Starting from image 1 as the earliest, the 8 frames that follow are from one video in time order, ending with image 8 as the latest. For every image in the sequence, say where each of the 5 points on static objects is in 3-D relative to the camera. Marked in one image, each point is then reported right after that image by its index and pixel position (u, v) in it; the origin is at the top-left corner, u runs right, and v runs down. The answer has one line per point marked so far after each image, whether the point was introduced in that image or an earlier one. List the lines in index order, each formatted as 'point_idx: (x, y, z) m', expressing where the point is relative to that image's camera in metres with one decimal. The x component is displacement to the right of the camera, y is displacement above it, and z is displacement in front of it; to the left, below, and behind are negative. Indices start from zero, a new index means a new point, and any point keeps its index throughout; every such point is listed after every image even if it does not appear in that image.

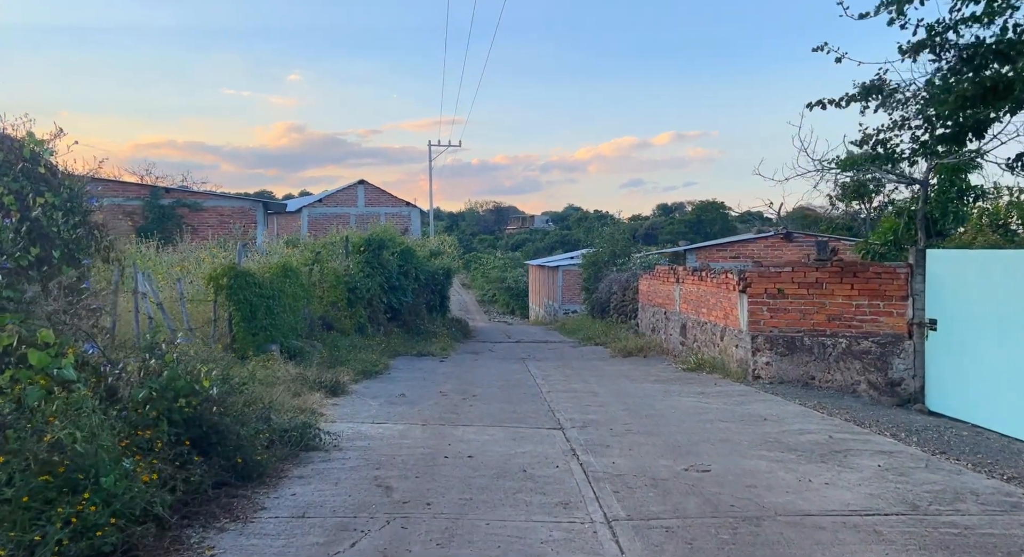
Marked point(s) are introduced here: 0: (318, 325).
0: (-3.6, -0.9, +15.2) m
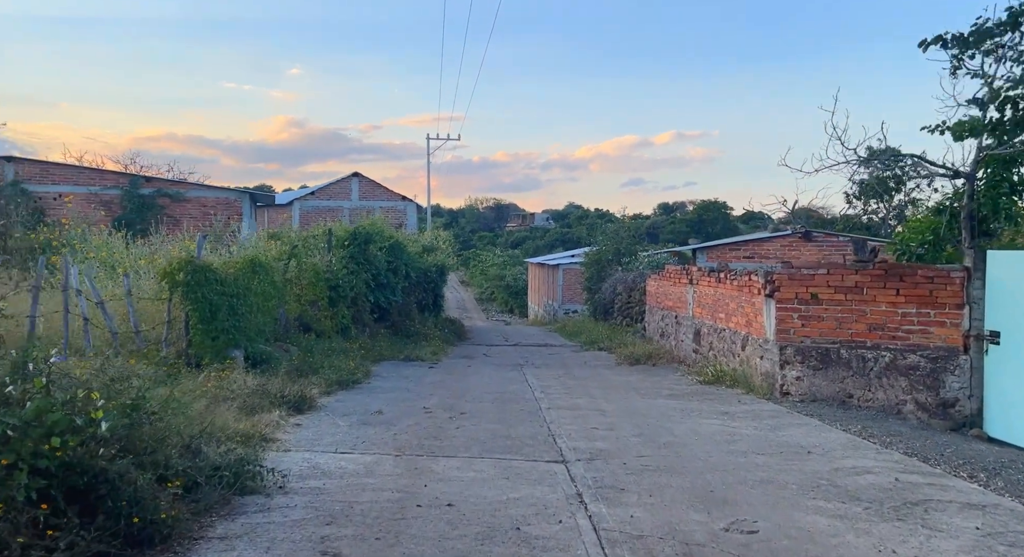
0: (-3.7, -0.8, +13.7) m
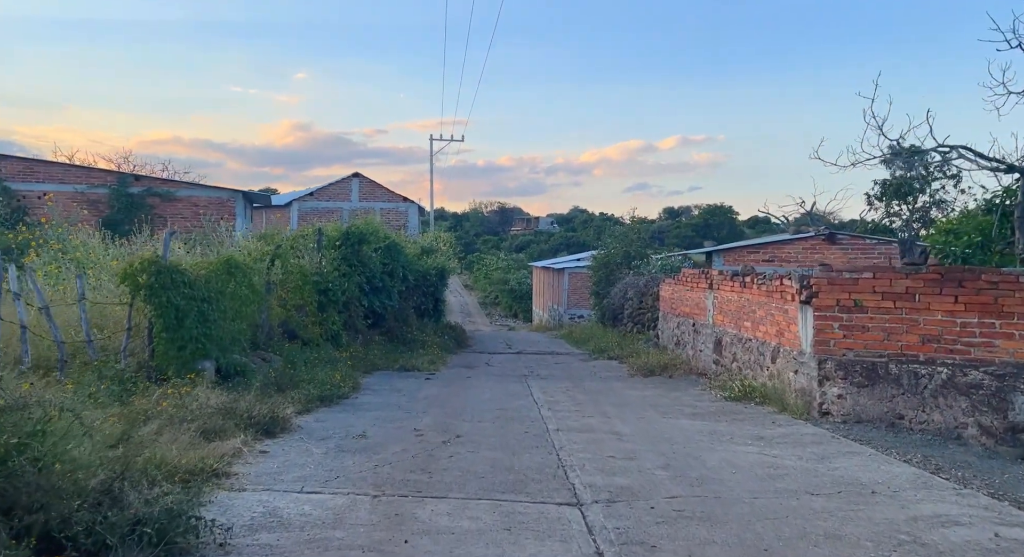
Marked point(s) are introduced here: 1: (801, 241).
0: (-3.6, -0.9, +12.5) m
1: (+6.6, +0.9, +19.0) m
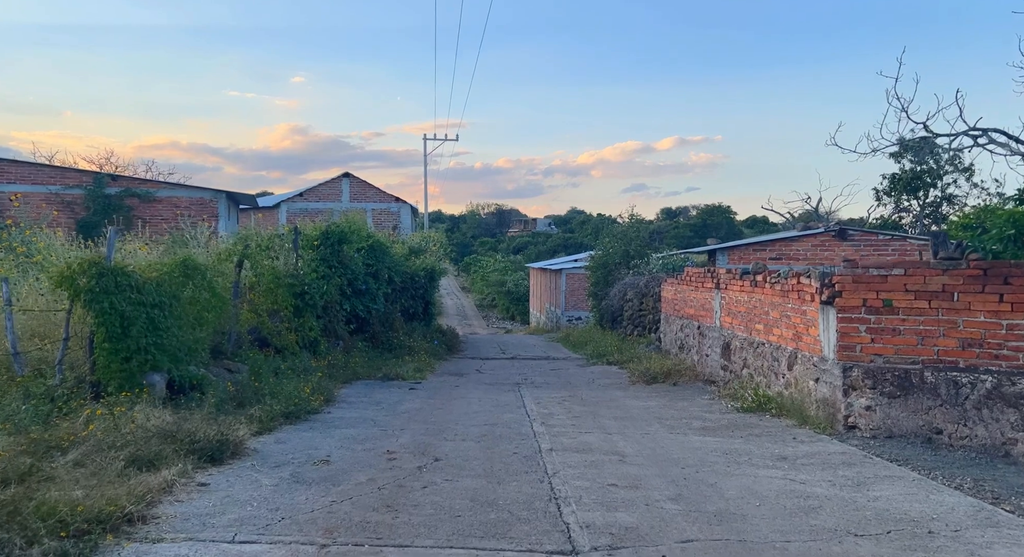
0: (-3.7, -0.9, +11.5) m
1: (+6.5, +0.9, +18.0) m
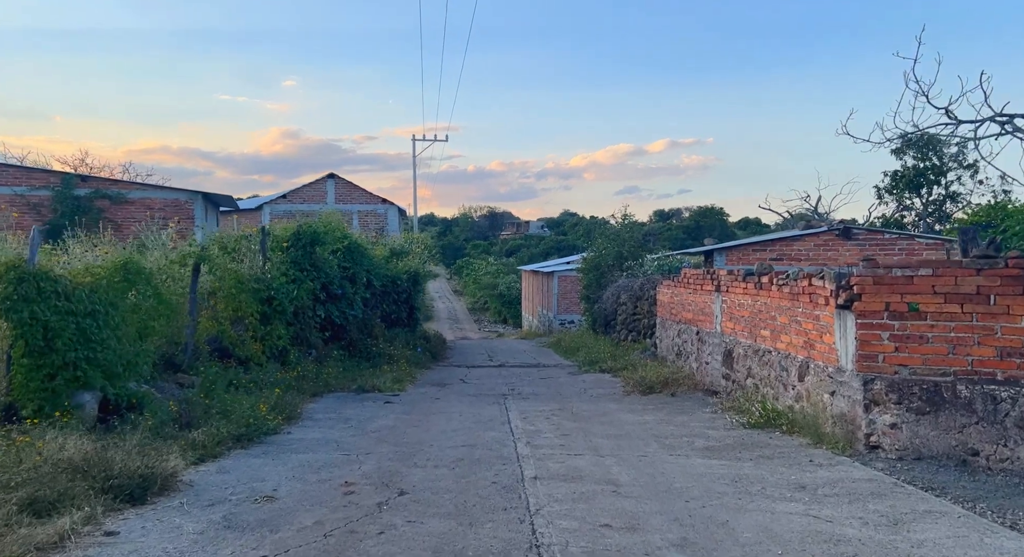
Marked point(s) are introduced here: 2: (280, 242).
0: (-3.9, -1.0, +10.5) m
1: (+6.2, +0.9, +17.1) m
2: (-3.8, +0.6, +13.3) m
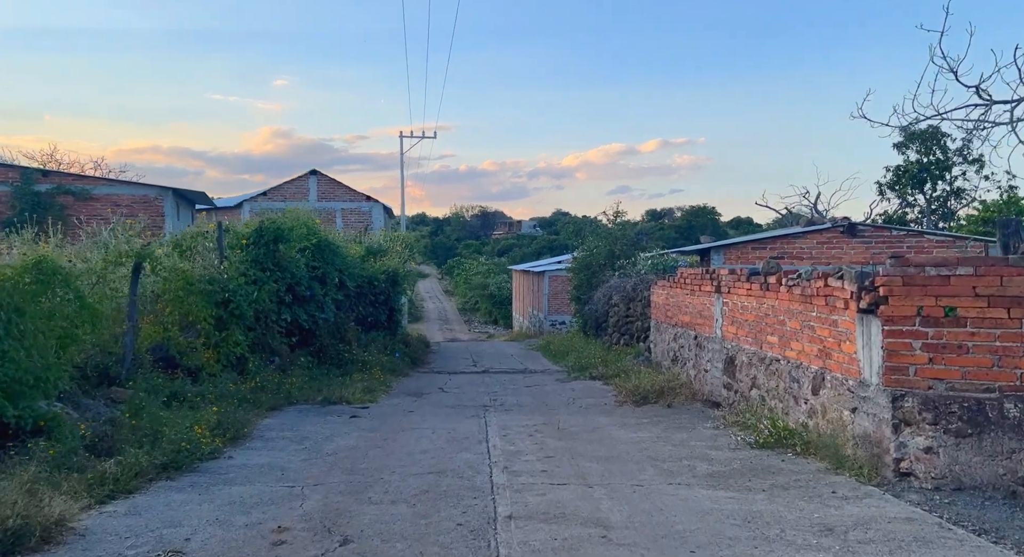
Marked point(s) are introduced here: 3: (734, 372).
0: (-4.2, -1.0, +9.4) m
1: (+5.9, +0.9, +16.0) m
2: (-4.0, +0.6, +12.2) m
3: (+2.8, -1.2, +10.2) m
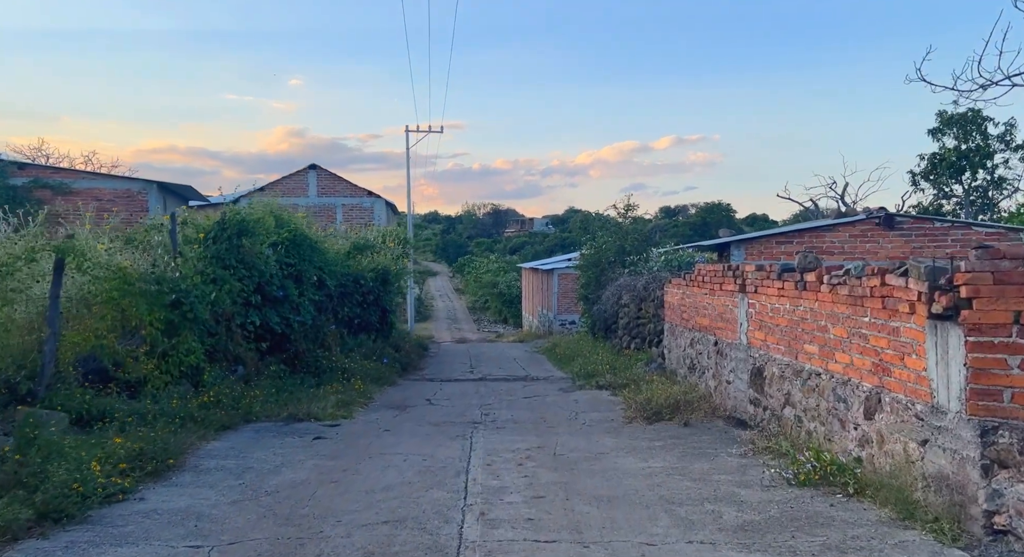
0: (-4.3, -1.0, +8.0) m
1: (+5.9, +0.9, +14.5) m
2: (-4.1, +0.6, +10.8) m
3: (+2.7, -1.1, +8.7) m
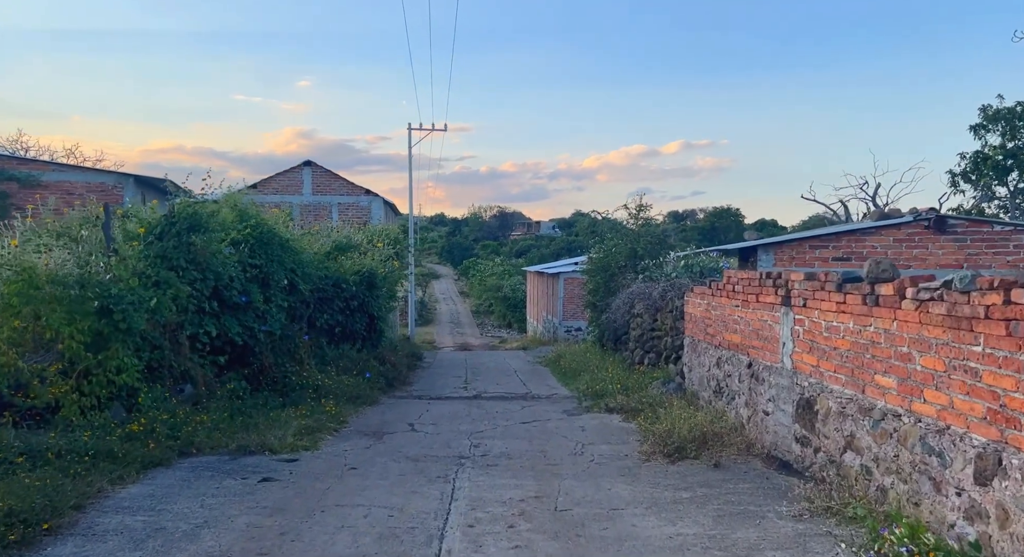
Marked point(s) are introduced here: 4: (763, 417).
0: (-4.4, -1.0, +6.3) m
1: (+5.9, +0.8, +12.8) m
2: (-4.1, +0.6, +9.2) m
3: (+2.6, -1.2, +7.0) m
4: (+2.6, -1.4, +8.3) m
